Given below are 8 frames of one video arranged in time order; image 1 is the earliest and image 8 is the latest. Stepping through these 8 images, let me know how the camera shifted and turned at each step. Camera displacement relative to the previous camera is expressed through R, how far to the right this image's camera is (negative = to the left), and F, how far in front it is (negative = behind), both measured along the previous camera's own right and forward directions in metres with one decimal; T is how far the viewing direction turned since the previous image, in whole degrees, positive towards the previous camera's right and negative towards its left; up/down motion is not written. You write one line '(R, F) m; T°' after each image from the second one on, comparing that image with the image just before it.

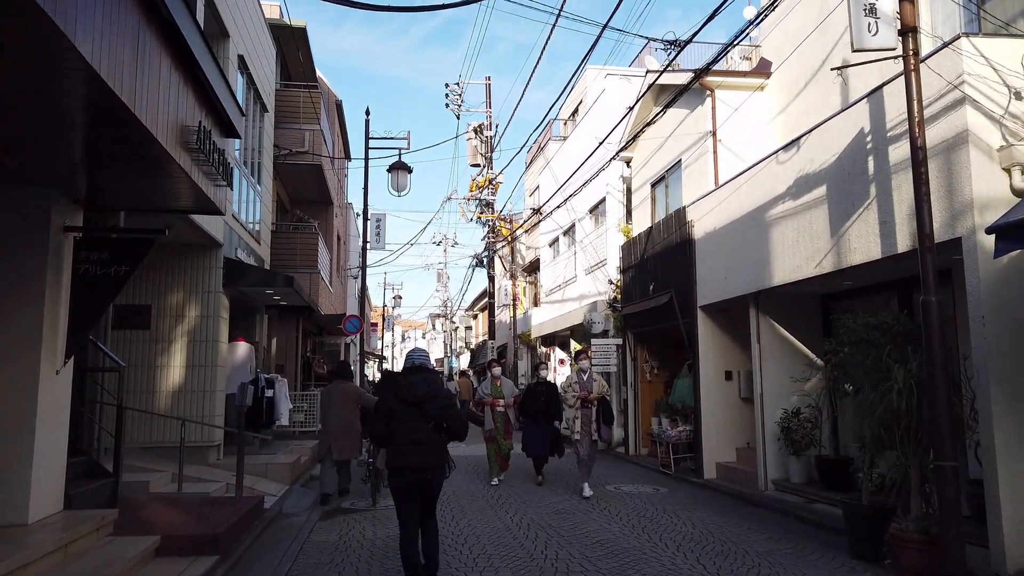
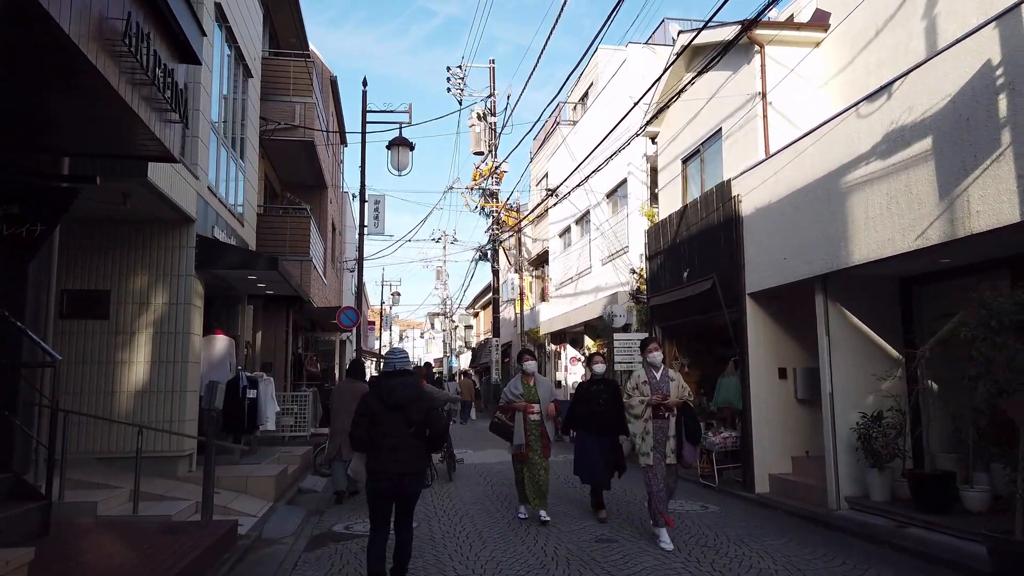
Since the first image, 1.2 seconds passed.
(-0.3, +1.7) m; 0°
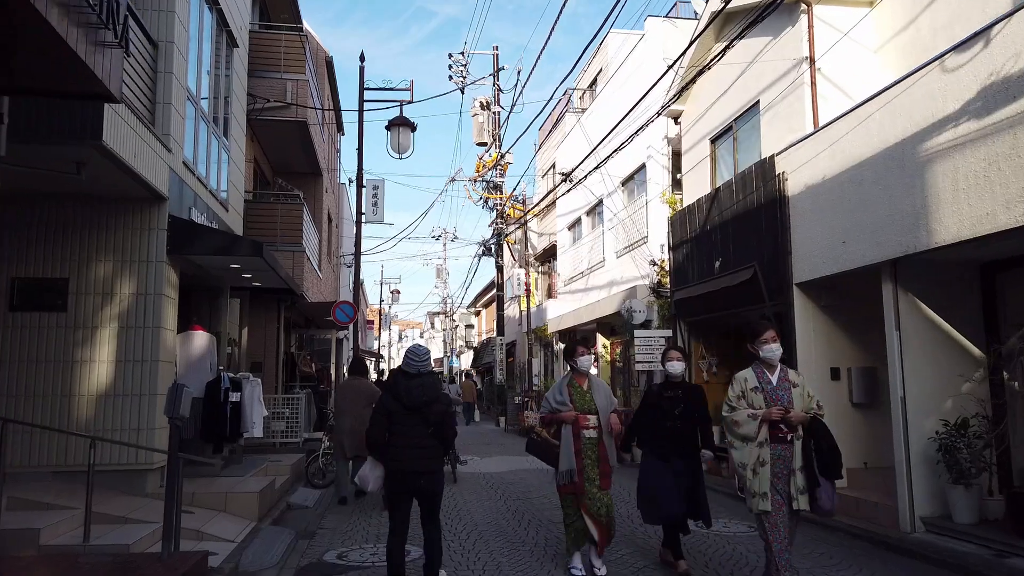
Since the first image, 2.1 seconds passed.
(-0.2, +1.2) m; 0°
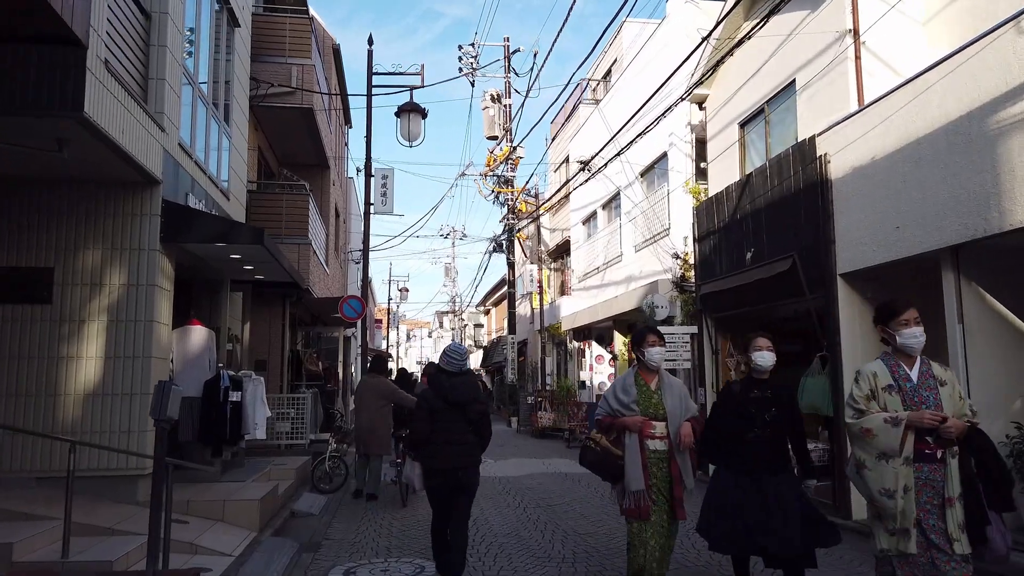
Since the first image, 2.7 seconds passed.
(-0.1, +0.7) m; -1°
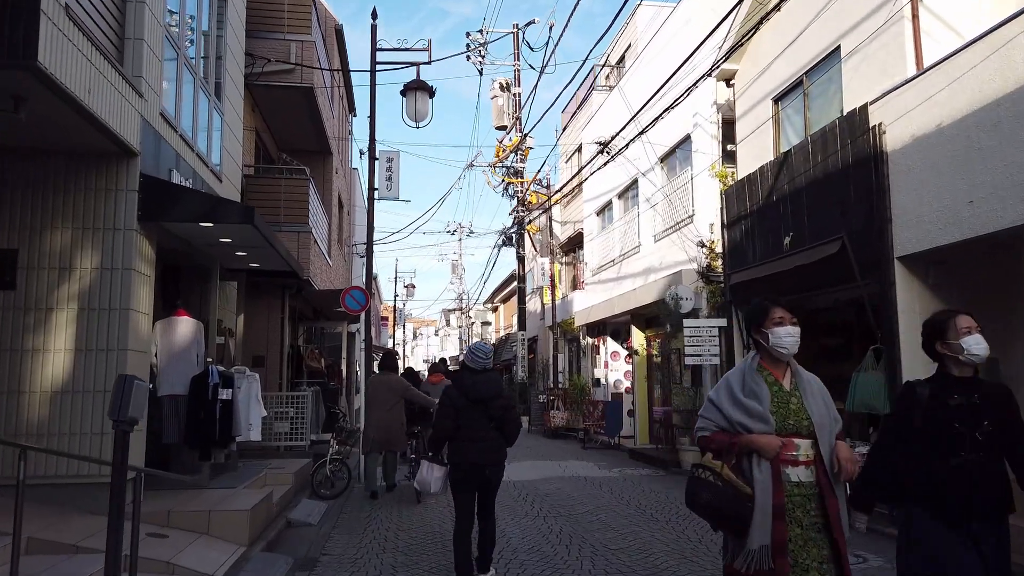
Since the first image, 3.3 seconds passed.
(-0.1, +0.9) m; 0°
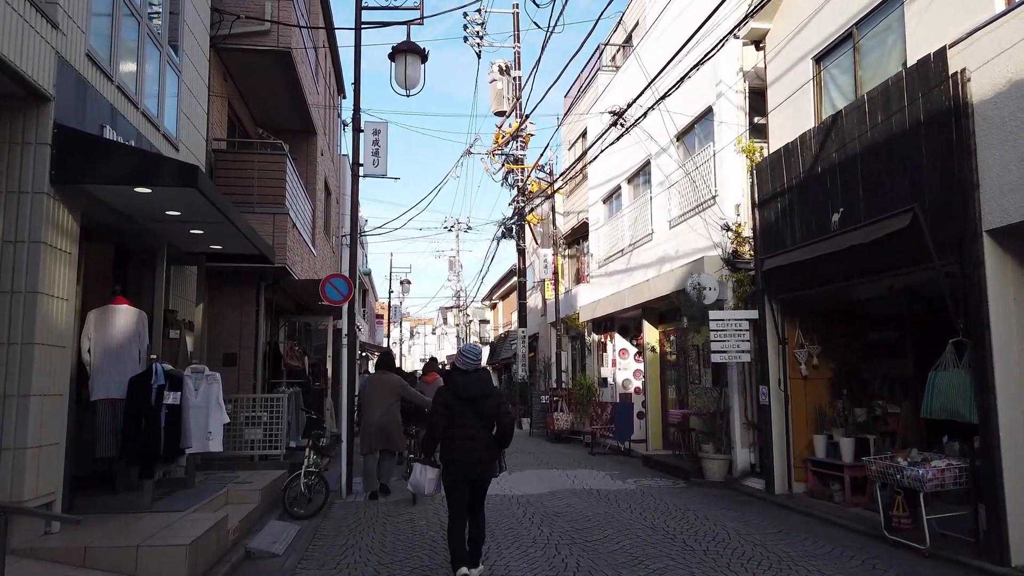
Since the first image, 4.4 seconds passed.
(-0.1, +1.4) m; 0°
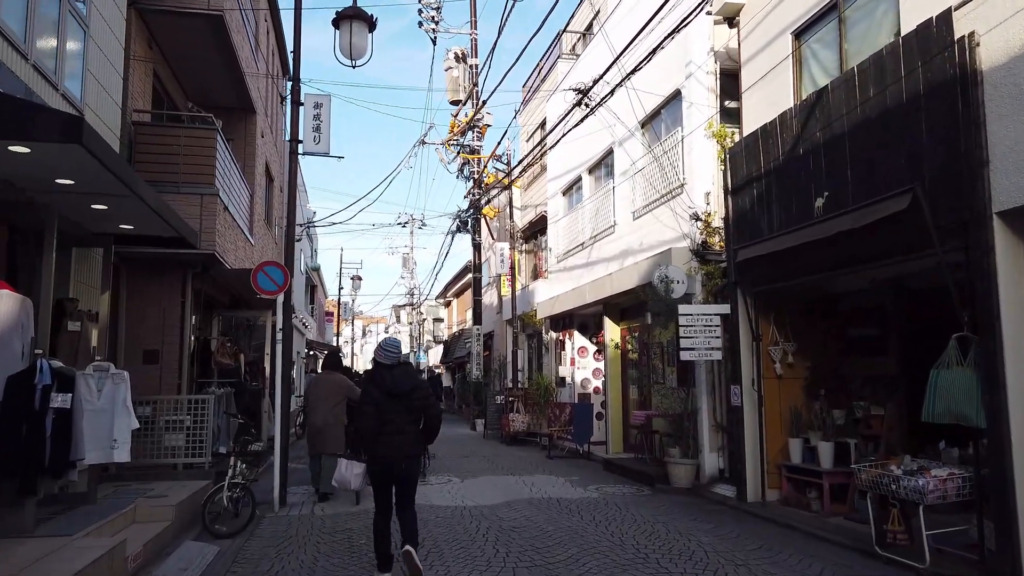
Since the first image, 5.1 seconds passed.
(0.0, +0.9) m; +3°
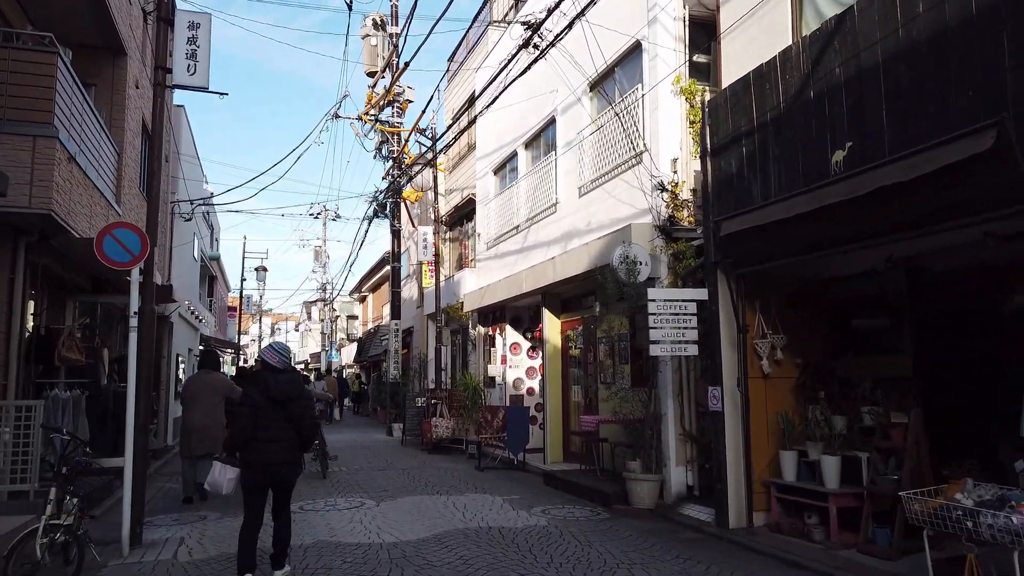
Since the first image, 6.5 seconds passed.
(-0.2, +2.0) m; +6°
